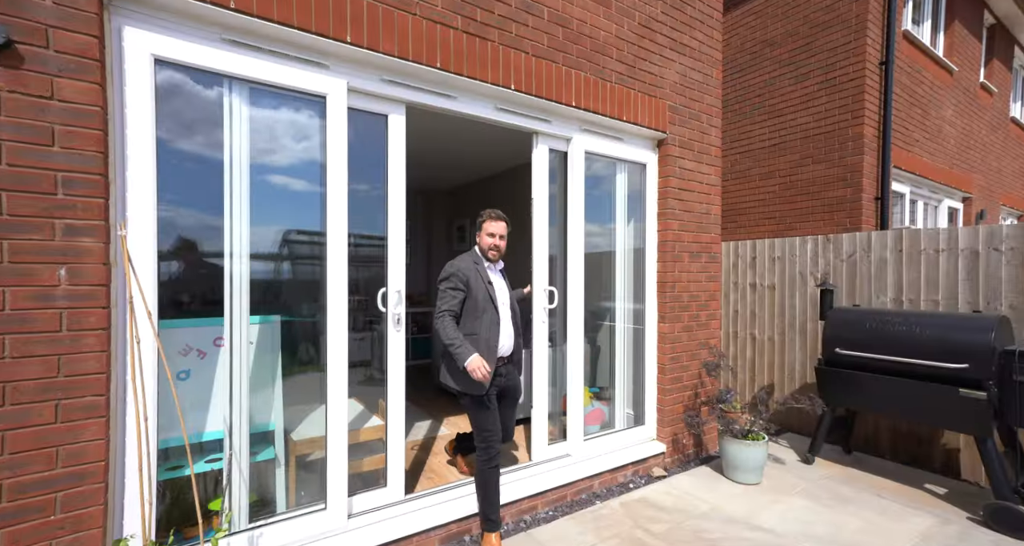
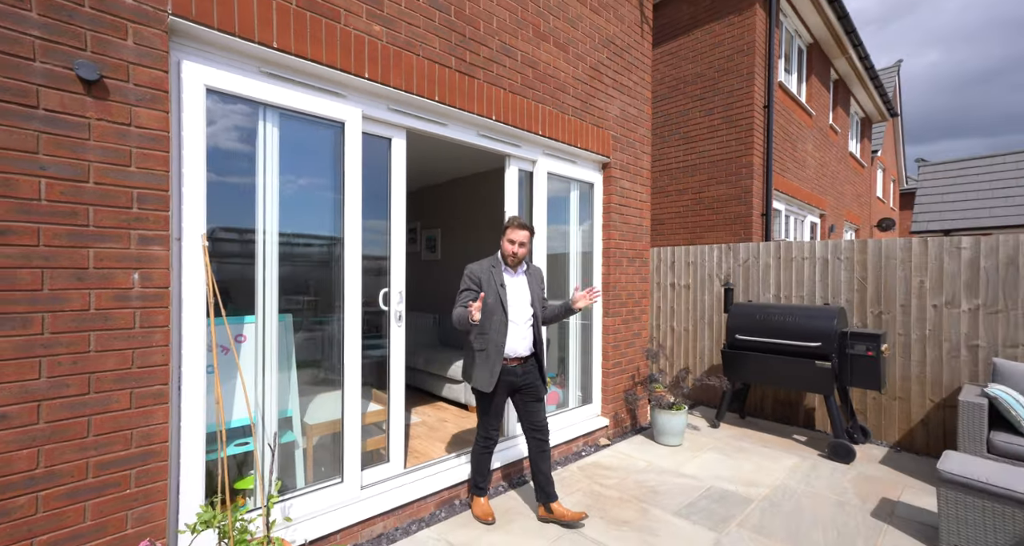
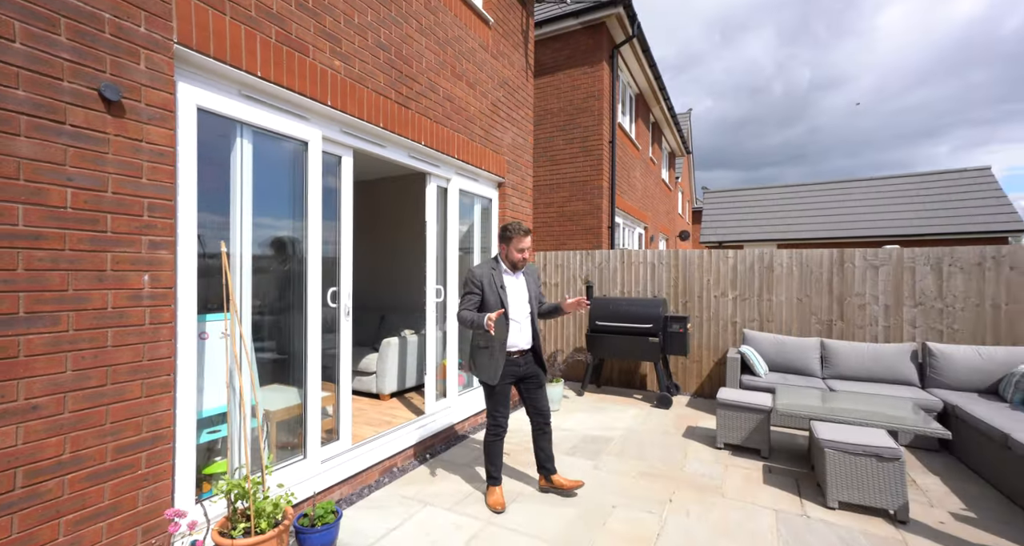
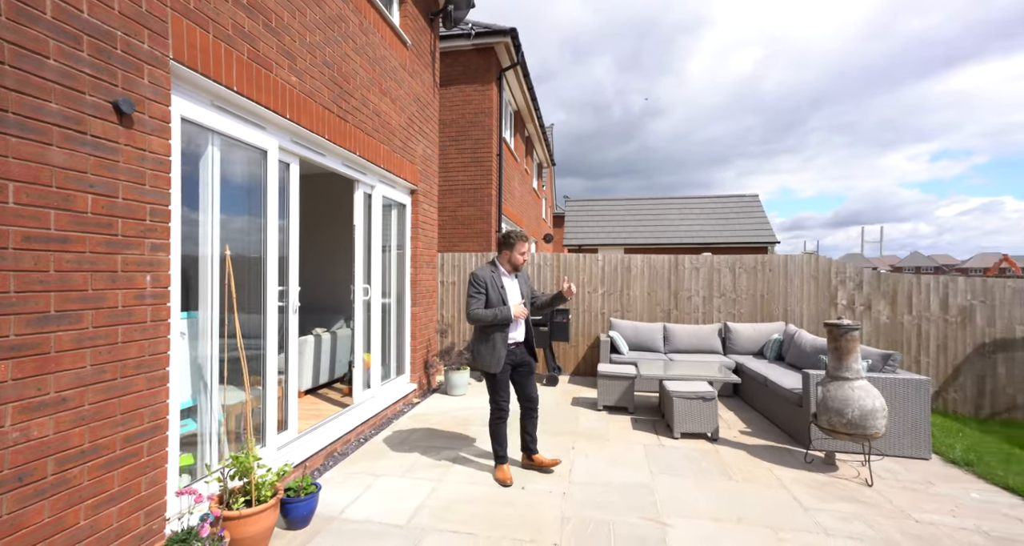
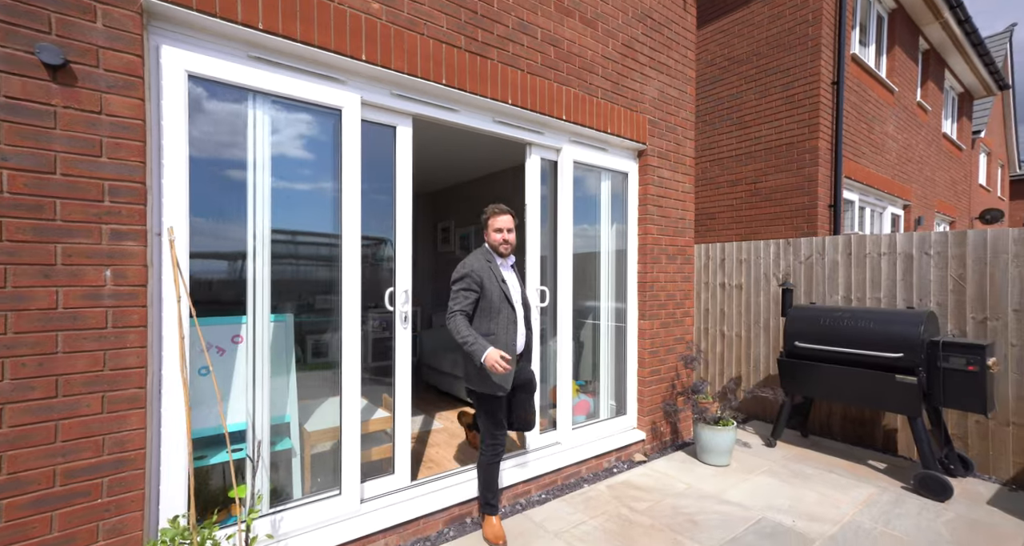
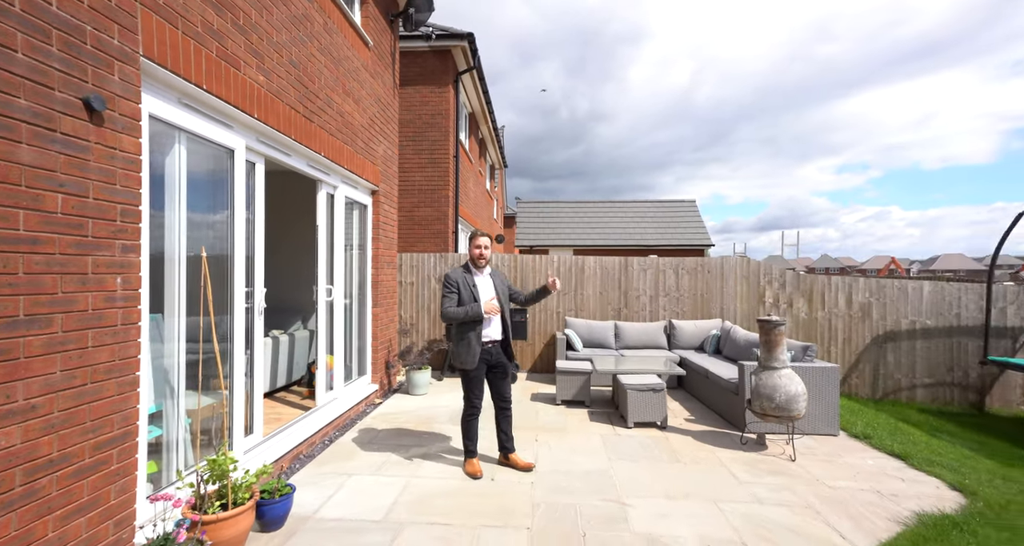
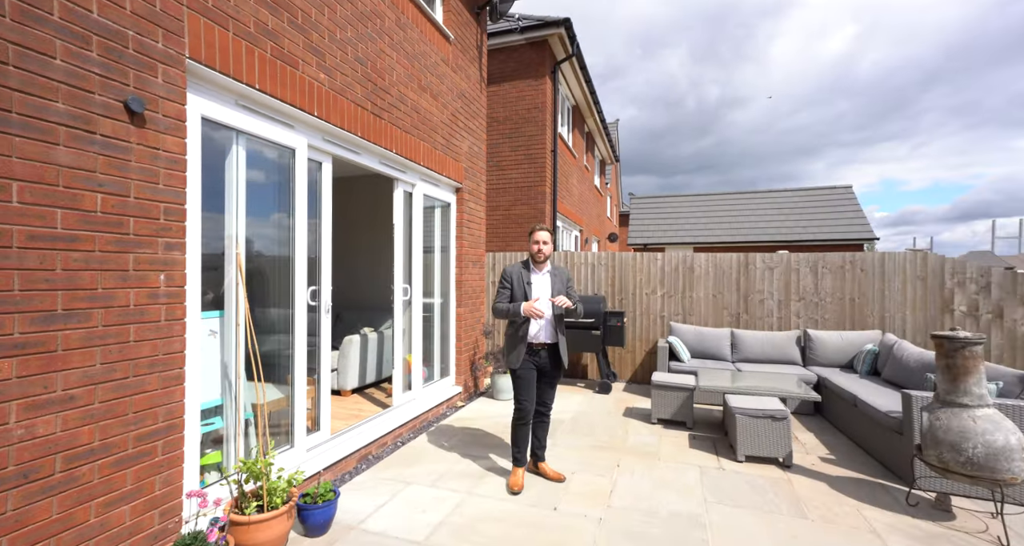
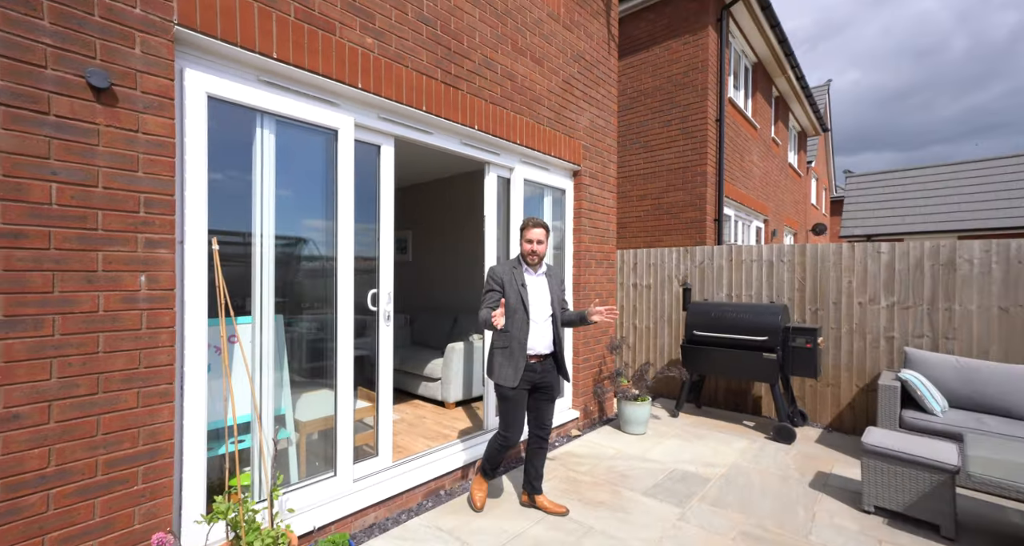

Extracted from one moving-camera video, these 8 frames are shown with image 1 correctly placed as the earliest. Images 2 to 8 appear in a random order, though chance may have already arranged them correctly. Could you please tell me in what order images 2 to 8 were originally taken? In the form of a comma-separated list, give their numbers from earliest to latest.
5, 2, 8, 3, 7, 4, 6
